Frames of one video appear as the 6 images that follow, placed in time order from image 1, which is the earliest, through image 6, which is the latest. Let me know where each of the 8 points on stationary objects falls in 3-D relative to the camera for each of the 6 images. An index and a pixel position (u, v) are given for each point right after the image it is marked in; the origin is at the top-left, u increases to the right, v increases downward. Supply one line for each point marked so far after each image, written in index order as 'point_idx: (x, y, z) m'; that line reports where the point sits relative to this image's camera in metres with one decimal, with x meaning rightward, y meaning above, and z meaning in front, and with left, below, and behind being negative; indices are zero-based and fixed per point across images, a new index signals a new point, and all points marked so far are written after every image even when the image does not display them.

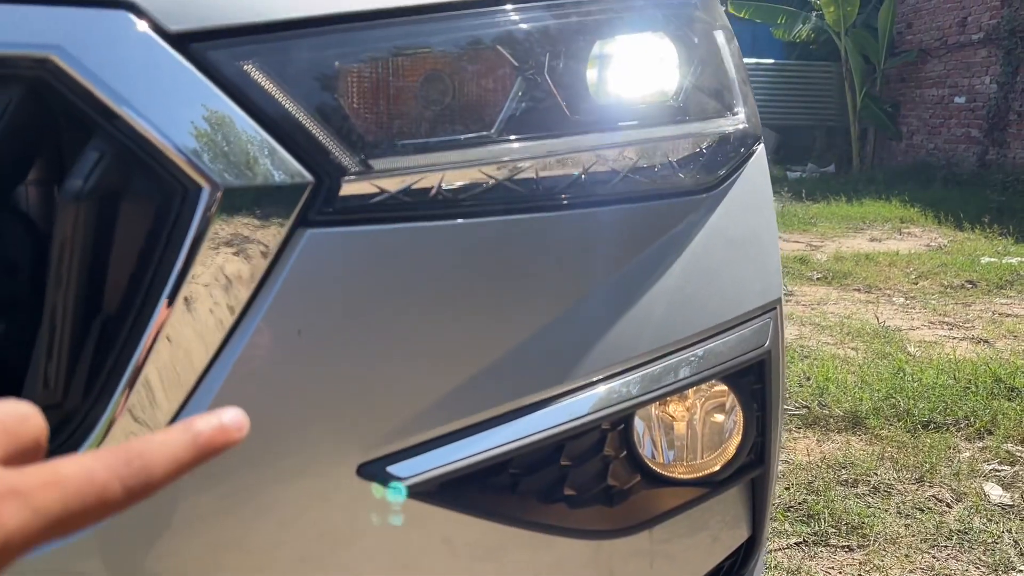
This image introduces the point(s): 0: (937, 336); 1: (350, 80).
0: (+1.6, -0.2, +3.2) m
1: (-0.1, +0.1, +0.5) m
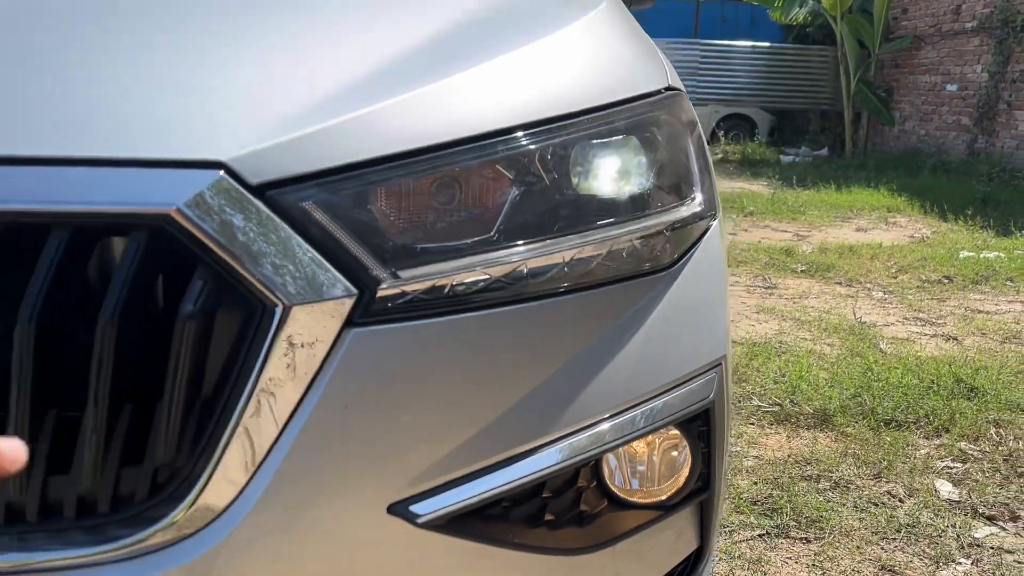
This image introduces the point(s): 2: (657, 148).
0: (+1.6, -0.2, +3.4) m
1: (-0.1, +0.1, +0.7) m
2: (+0.1, +0.1, +0.9) m
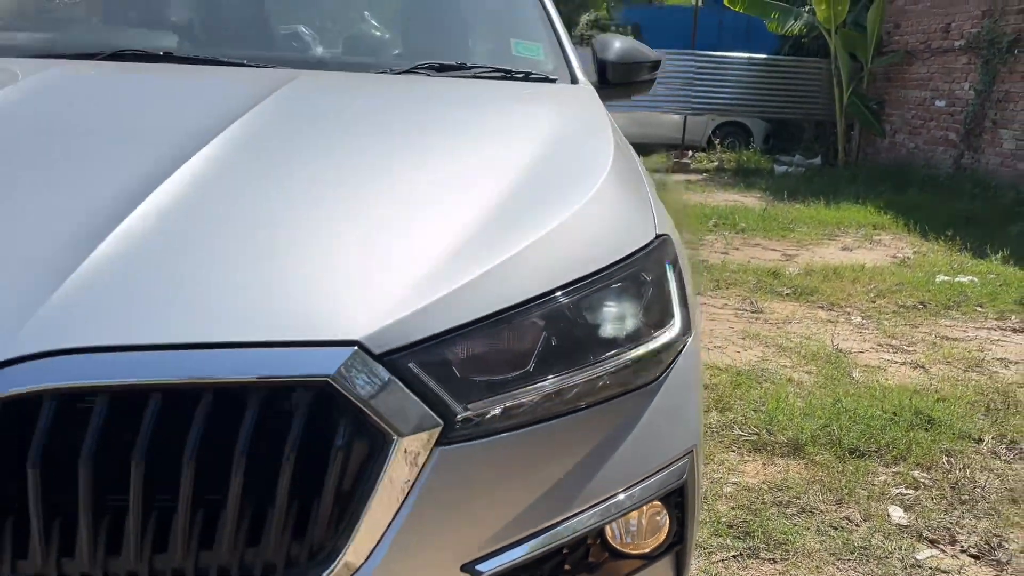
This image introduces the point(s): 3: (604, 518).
0: (+1.6, -0.3, +3.7) m
1: (-0.1, -0.1, +1.0) m
2: (+0.2, 0.0, +1.2) m
3: (+0.1, -0.3, +1.1) m
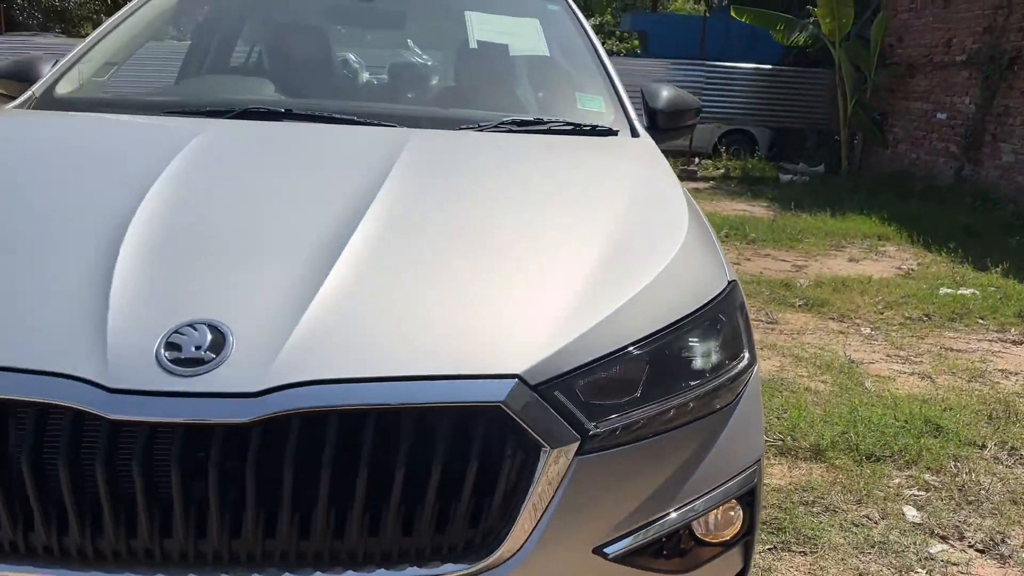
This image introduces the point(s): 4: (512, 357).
0: (+1.8, -0.4, +4.0) m
1: (+0.1, -0.1, +1.2) m
2: (+0.4, -0.1, +1.4) m
3: (+0.3, -0.4, +1.3) m
4: (0.0, -0.1, +1.2) m
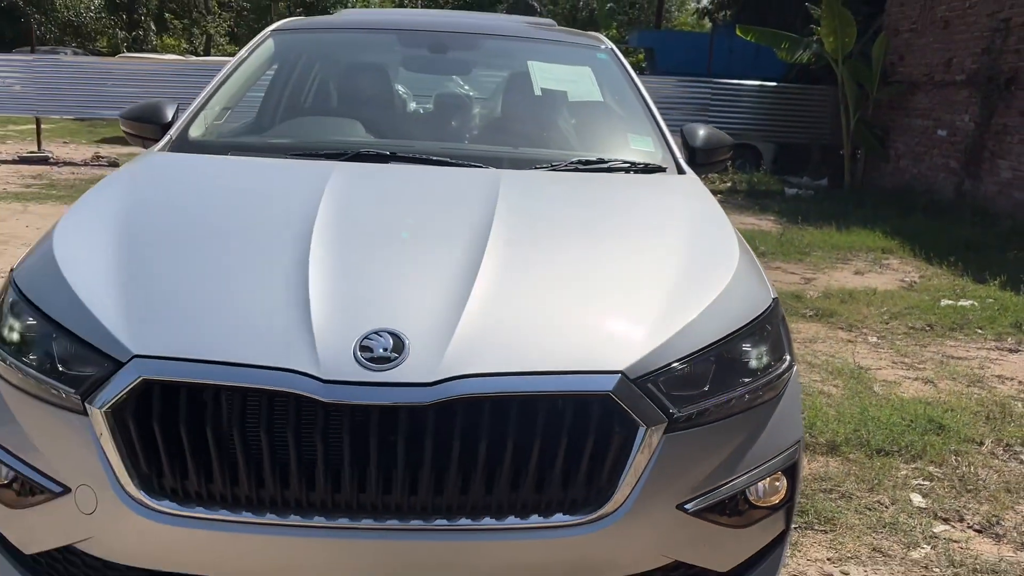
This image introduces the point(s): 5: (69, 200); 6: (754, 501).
0: (+2.0, -0.4, +4.4) m
1: (+0.3, -0.2, +1.6) m
2: (+0.5, -0.1, +1.8) m
3: (+0.5, -0.4, +1.7) m
4: (+0.2, -0.1, +1.6) m
5: (-4.5, +0.9, +8.6) m
6: (+0.5, -0.4, +1.7) m
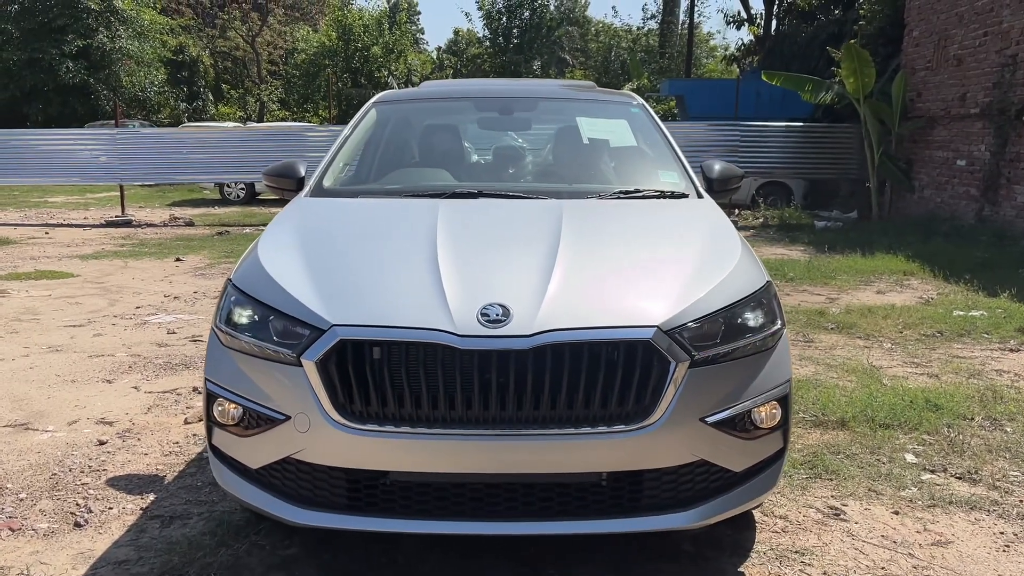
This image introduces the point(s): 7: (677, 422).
0: (+2.3, -0.5, +5.0) m
1: (+0.5, -0.1, +2.3) m
2: (+0.7, -0.1, +2.5) m
3: (+0.7, -0.3, +2.4) m
4: (+0.4, -0.1, +2.3) m
5: (-4.0, +0.4, +9.6) m
6: (+0.7, -0.4, +2.4) m
7: (+0.4, -0.4, +2.3) m
